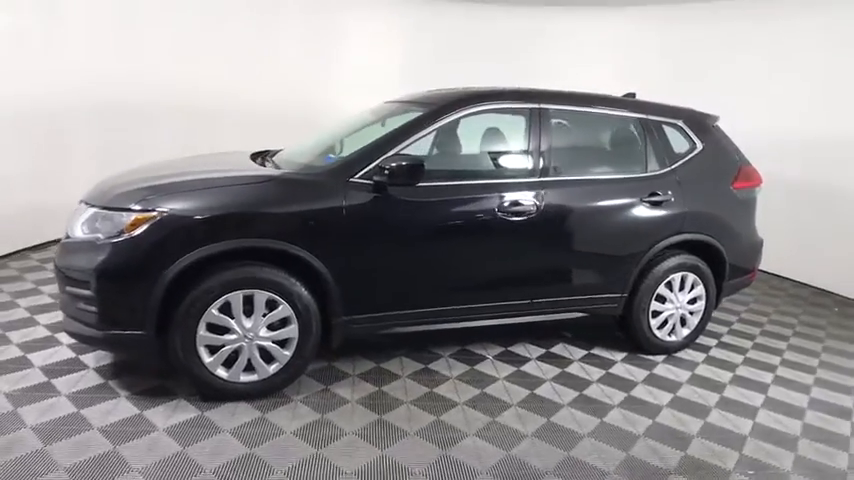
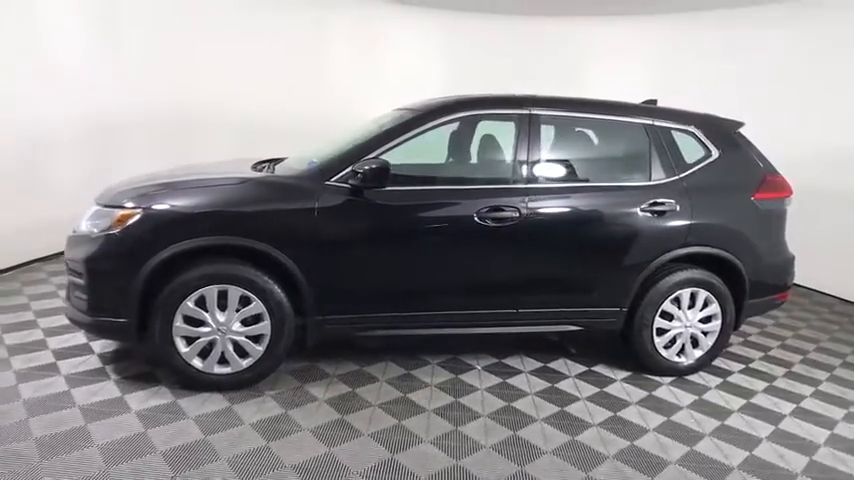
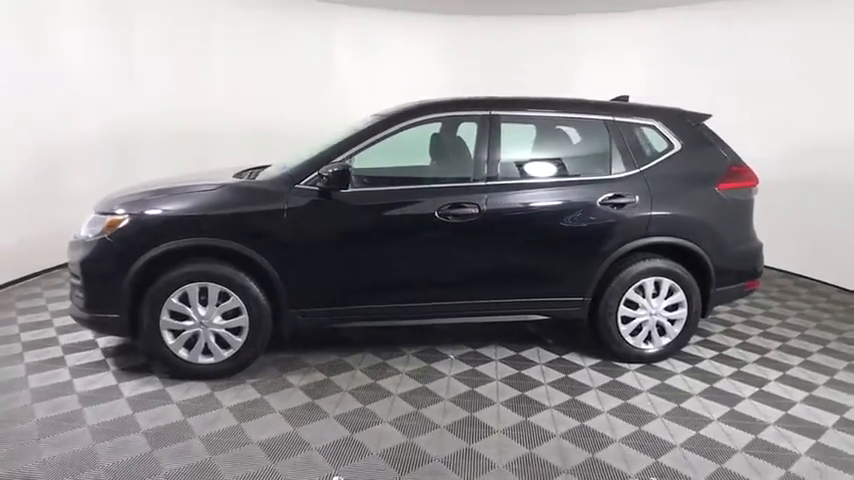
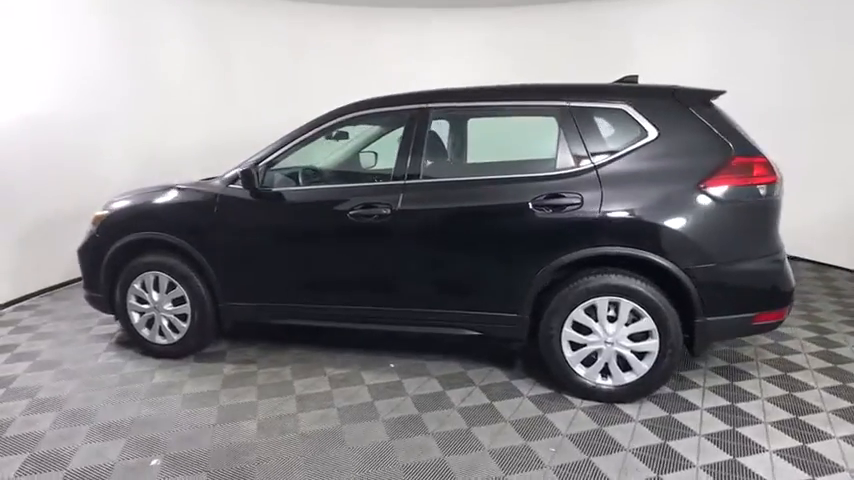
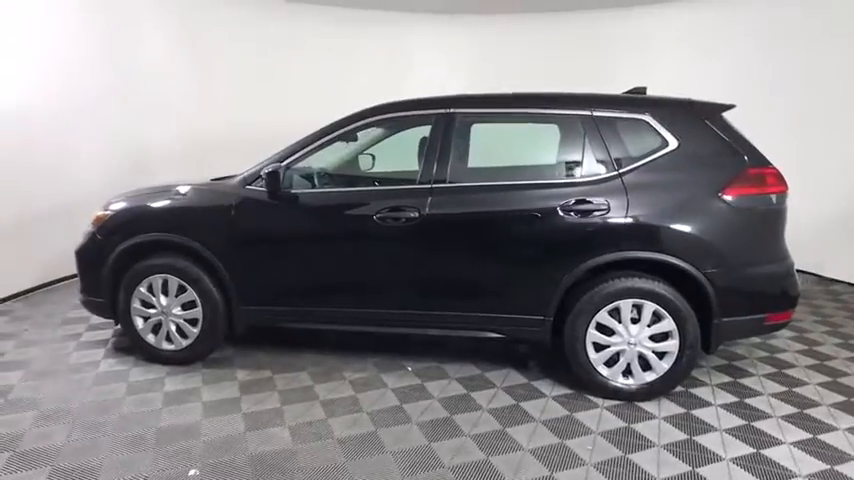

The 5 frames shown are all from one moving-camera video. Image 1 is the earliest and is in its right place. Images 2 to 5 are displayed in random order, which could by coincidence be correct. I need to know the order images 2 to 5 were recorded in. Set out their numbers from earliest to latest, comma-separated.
2, 3, 5, 4
